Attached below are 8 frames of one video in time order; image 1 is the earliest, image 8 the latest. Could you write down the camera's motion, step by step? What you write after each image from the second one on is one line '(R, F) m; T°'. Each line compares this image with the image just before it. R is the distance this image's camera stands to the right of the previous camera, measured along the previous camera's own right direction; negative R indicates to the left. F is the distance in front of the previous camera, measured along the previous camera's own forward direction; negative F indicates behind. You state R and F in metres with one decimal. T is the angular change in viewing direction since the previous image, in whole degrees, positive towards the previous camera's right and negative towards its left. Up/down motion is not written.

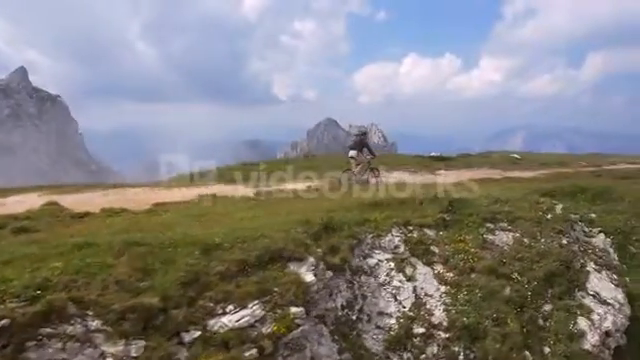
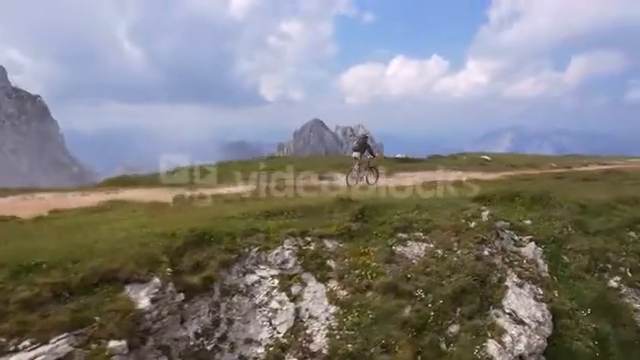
(+5.6, +3.5) m; +1°
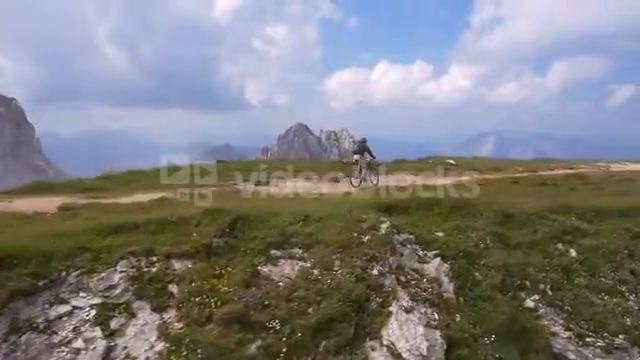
(+6.4, +4.3) m; +2°
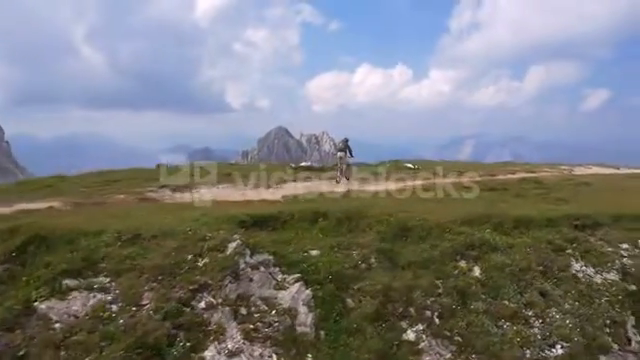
(+7.2, +5.1) m; +2°
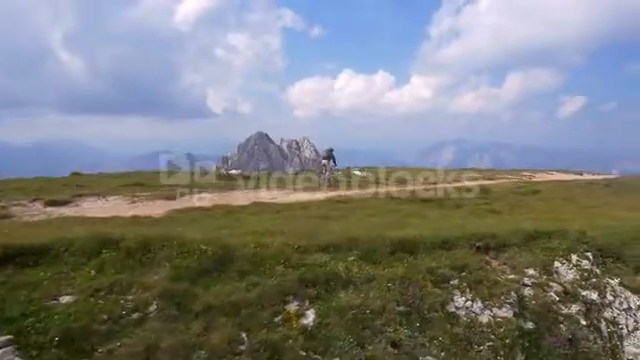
(+9.5, +7.5) m; +2°
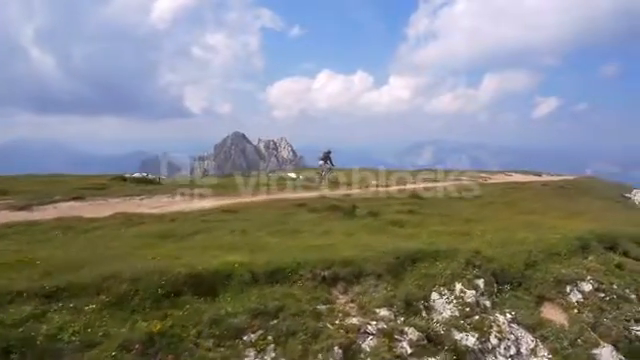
(+10.5, +9.4) m; +2°
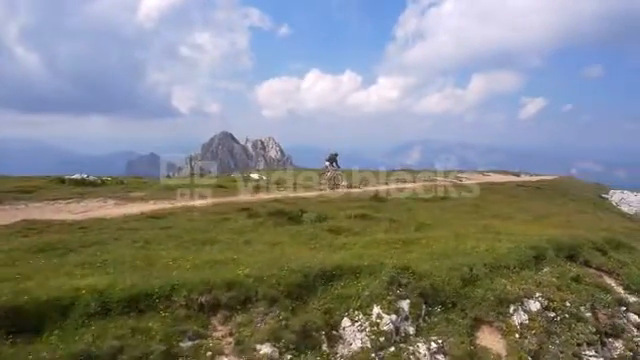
(+5.3, +5.4) m; +1°
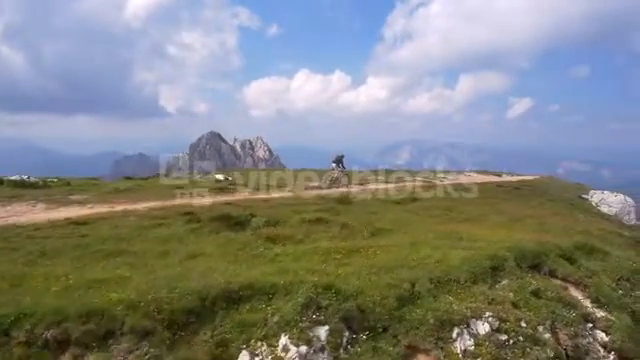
(+4.3, +4.9) m; +1°
